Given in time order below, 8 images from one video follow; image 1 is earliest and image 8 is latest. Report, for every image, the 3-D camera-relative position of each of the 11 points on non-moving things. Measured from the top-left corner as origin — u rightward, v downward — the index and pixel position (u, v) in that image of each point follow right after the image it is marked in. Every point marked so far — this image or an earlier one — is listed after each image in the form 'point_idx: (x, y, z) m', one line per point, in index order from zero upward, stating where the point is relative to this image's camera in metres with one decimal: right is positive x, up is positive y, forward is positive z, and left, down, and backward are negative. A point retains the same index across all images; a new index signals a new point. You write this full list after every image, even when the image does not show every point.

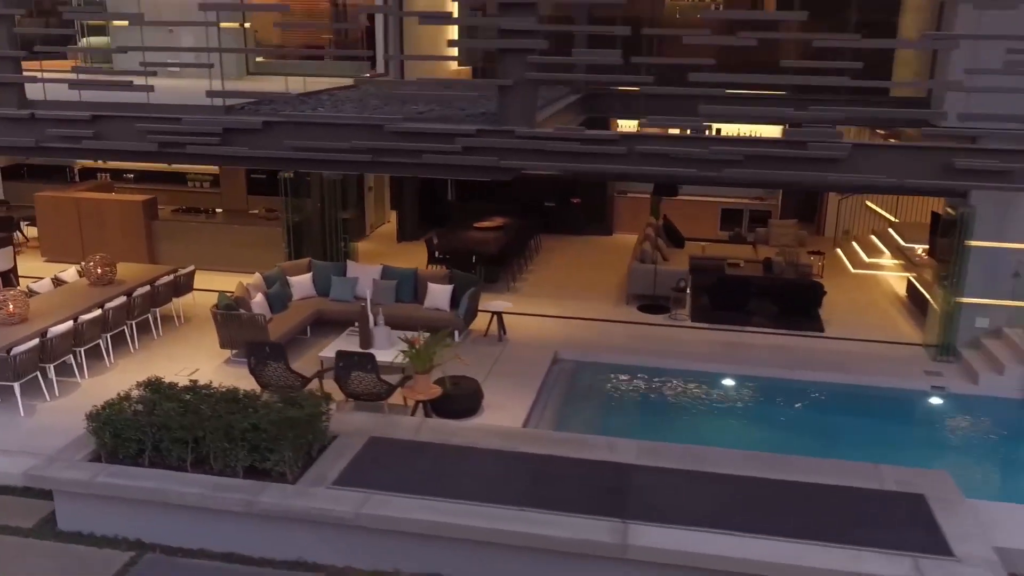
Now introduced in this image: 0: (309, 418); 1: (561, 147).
0: (-1.7, -1.0, +7.2) m
1: (+0.4, +1.0, +6.6) m
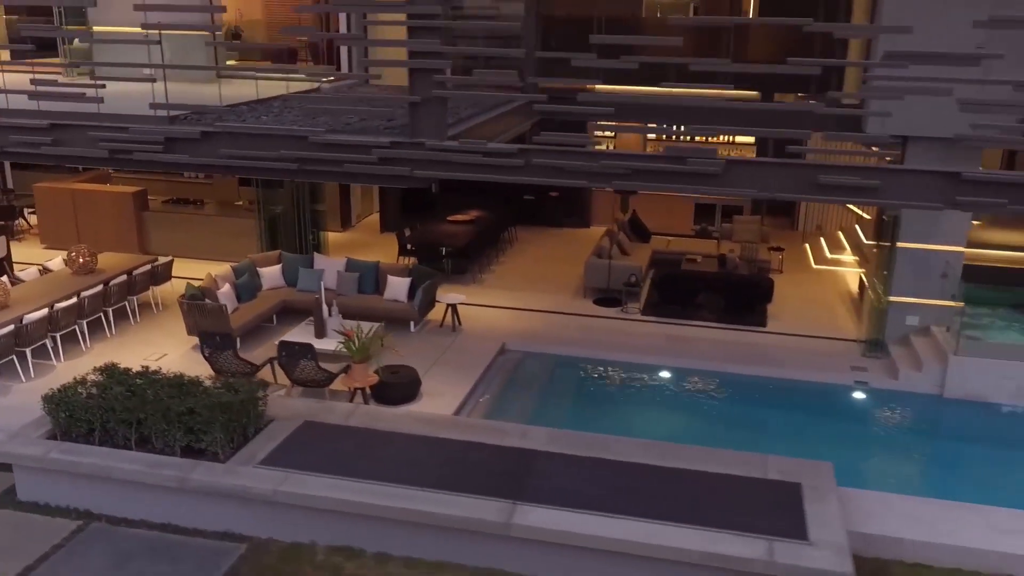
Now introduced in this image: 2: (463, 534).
0: (-2.4, -1.0, +7.9) m
1: (-0.4, +1.0, +7.2) m
2: (-0.4, -1.9, +6.8) m
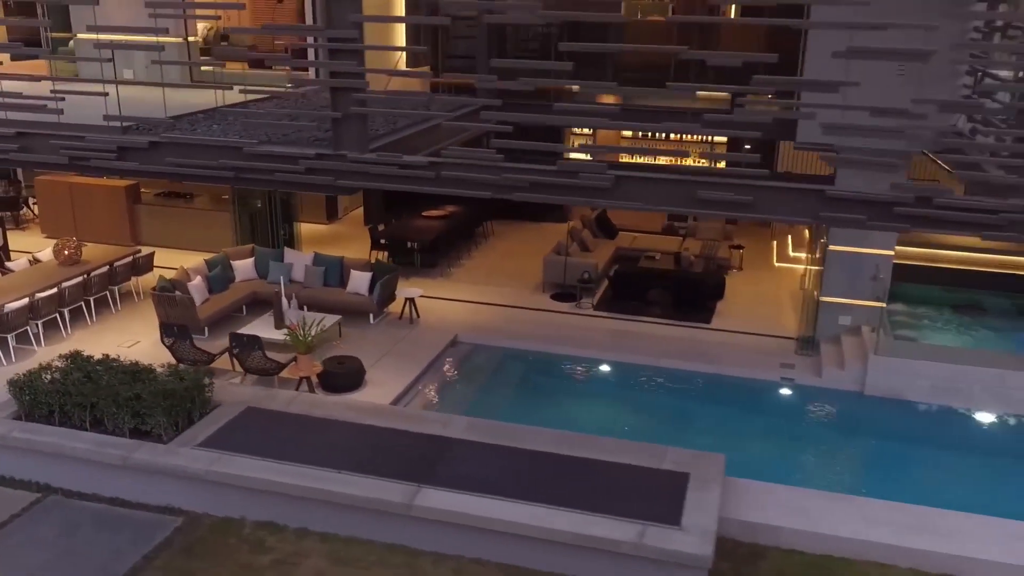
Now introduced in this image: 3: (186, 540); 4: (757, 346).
0: (-3.2, -1.0, +8.7) m
1: (-1.1, +1.0, +7.8) m
2: (-1.2, -1.9, +7.5) m
3: (-2.8, -2.1, +7.6) m
4: (+3.2, -0.8, +11.6) m
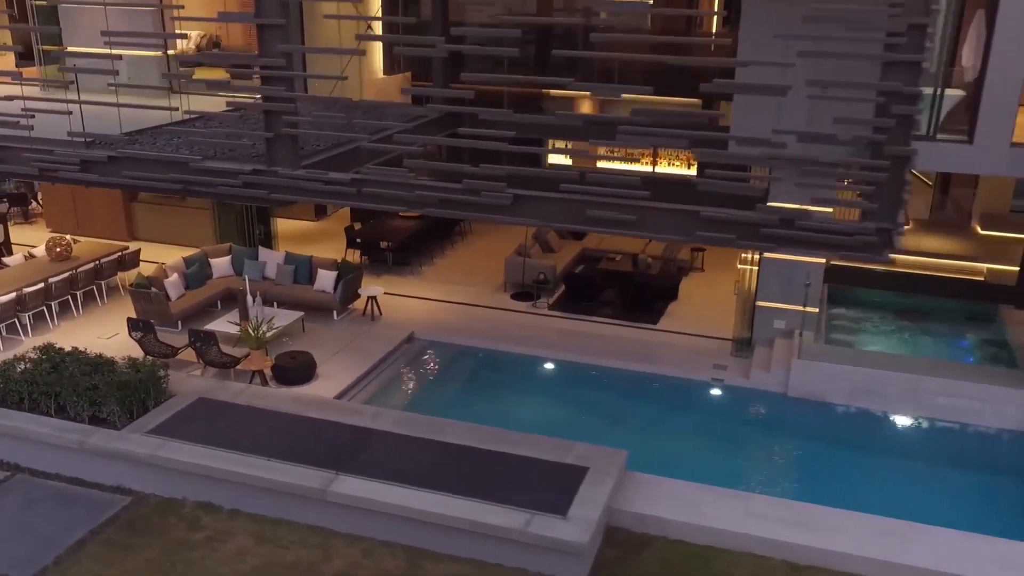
0: (-4.0, -1.0, +9.5) m
1: (-1.9, +1.0, +8.6) m
2: (-2.1, -2.0, +8.3) m
3: (-3.7, -2.2, +8.5) m
4: (+2.5, -0.8, +12.2) m
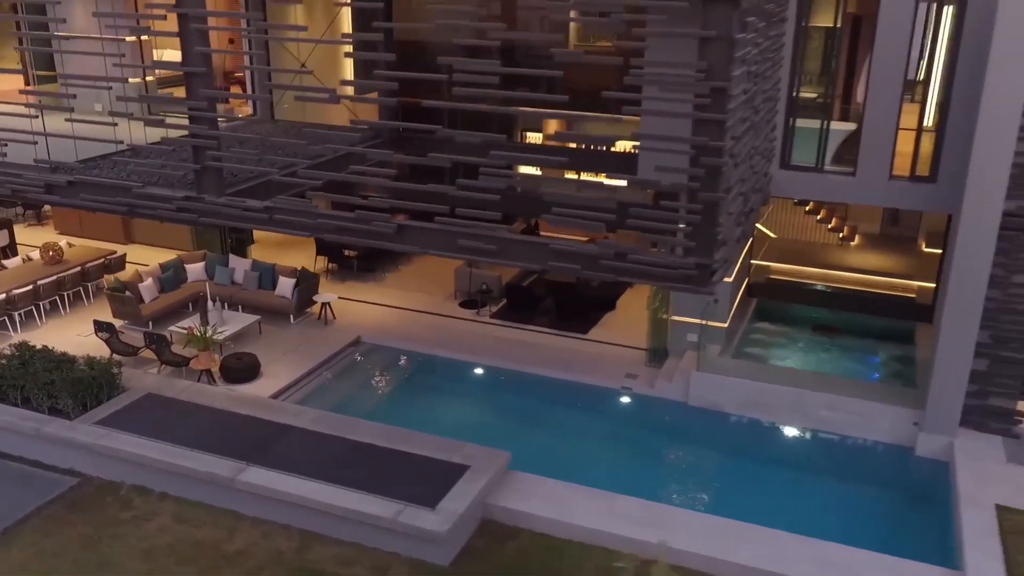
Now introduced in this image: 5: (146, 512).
0: (-5.1, -1.1, +10.9) m
1: (-3.1, +0.8, +9.8) m
2: (-3.3, -2.1, +9.6) m
3: (-4.9, -2.3, +9.8) m
4: (+1.5, -1.0, +13.2) m
5: (-3.9, -2.4, +9.6) m
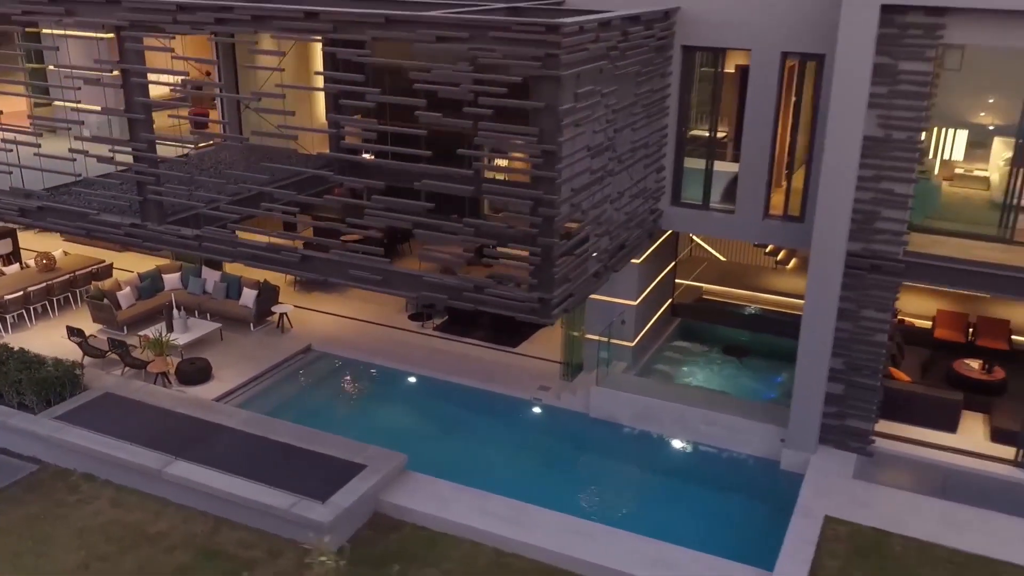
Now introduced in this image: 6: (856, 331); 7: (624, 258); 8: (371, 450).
0: (-6.4, -1.3, +12.5) m
1: (-4.4, +0.6, +11.3) m
2: (-4.6, -2.3, +11.1) m
3: (-6.2, -2.5, +11.4) m
4: (+0.4, -1.3, +14.4) m
5: (-5.3, -2.6, +11.1) m
6: (+4.3, -0.5, +11.2) m
7: (+1.4, +0.4, +11.1) m
8: (-1.8, -2.1, +11.5) m
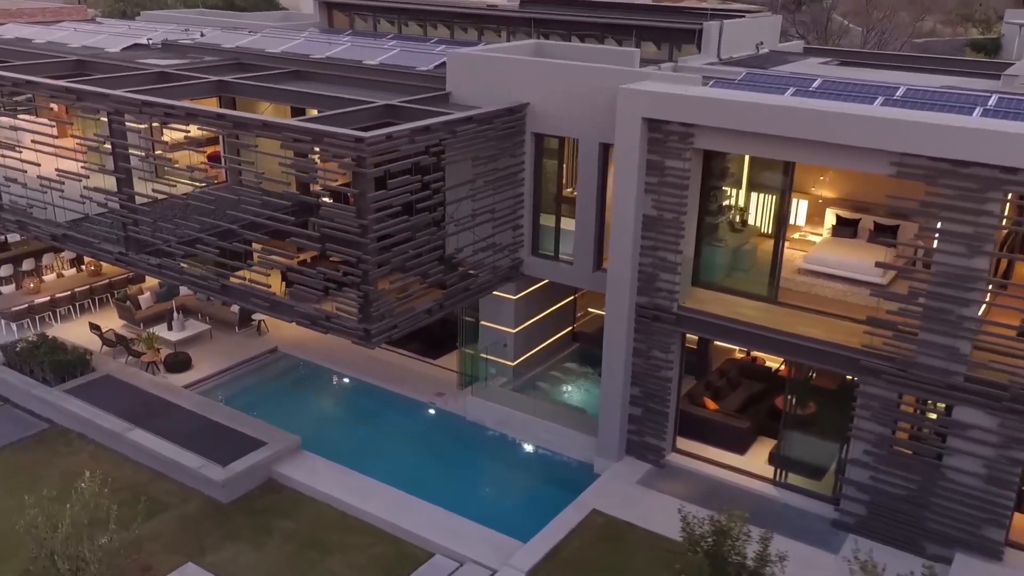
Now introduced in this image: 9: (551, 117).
0: (-8.3, -1.4, +16.8) m
1: (-6.4, +0.4, +15.3) m
2: (-6.9, -2.5, +15.2) m
3: (-8.4, -2.6, +15.7) m
4: (-1.4, -1.8, +17.8) m
5: (-7.5, -2.8, +15.3) m
6: (+2.1, -1.2, +14.1) m
7: (-0.7, -0.2, +14.4) m
8: (-4.0, -2.5, +15.2) m
9: (+0.6, +2.8, +14.5) m
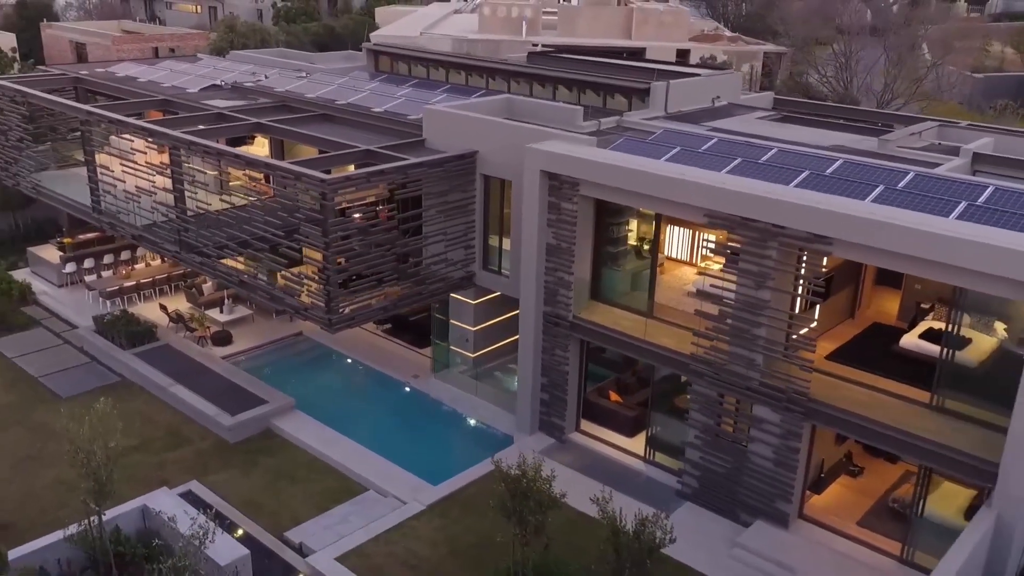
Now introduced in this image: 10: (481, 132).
0: (-9.2, -1.1, +22.0) m
1: (-7.4, +0.6, +20.3) m
2: (-8.0, -2.3, +20.2) m
3: (-9.5, -2.3, +20.9) m
4: (-2.2, -1.9, +22.1) m
5: (-8.7, -2.5, +20.4) m
6: (+0.8, -1.5, +17.9) m
7: (-1.9, -0.3, +18.6) m
8: (-5.2, -2.4, +19.8) m
9: (-0.4, +2.6, +18.6) m
10: (-0.7, +3.3, +18.6) m
